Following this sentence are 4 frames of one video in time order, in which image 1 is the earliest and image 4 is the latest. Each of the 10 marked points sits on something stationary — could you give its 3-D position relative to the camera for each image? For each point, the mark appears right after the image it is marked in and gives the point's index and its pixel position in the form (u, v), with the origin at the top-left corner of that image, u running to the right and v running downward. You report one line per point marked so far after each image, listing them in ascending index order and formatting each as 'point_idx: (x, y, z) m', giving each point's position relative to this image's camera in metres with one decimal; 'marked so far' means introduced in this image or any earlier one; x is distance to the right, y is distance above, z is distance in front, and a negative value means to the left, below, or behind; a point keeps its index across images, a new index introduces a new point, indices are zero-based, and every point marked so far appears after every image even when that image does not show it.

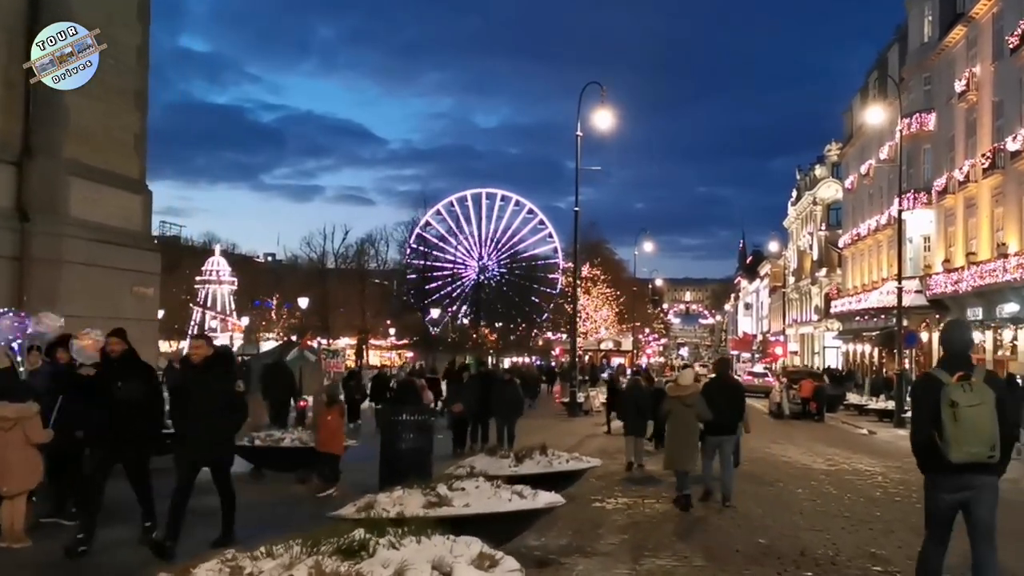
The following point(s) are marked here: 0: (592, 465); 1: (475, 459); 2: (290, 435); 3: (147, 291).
0: (+0.9, -2.0, +12.5) m
1: (-0.4, -1.9, +12.3) m
2: (-2.9, -1.9, +14.5) m
3: (-6.3, -0.1, +19.7) m
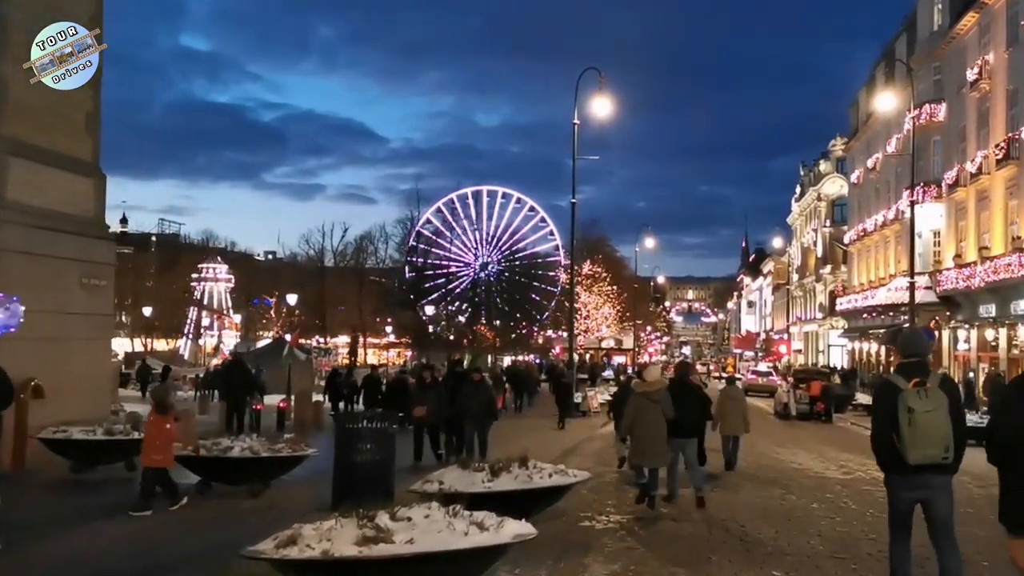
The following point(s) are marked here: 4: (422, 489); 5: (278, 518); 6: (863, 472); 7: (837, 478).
0: (+0.6, -1.8, +10.9) m
1: (-0.6, -1.7, +10.7) m
2: (-3.1, -1.8, +12.9) m
3: (-6.6, +0.1, +18.1) m
4: (-0.8, -1.8, +10.4) m
5: (-2.5, -2.4, +11.9) m
6: (+5.9, -3.1, +19.1) m
7: (+5.1, -3.0, +17.8) m
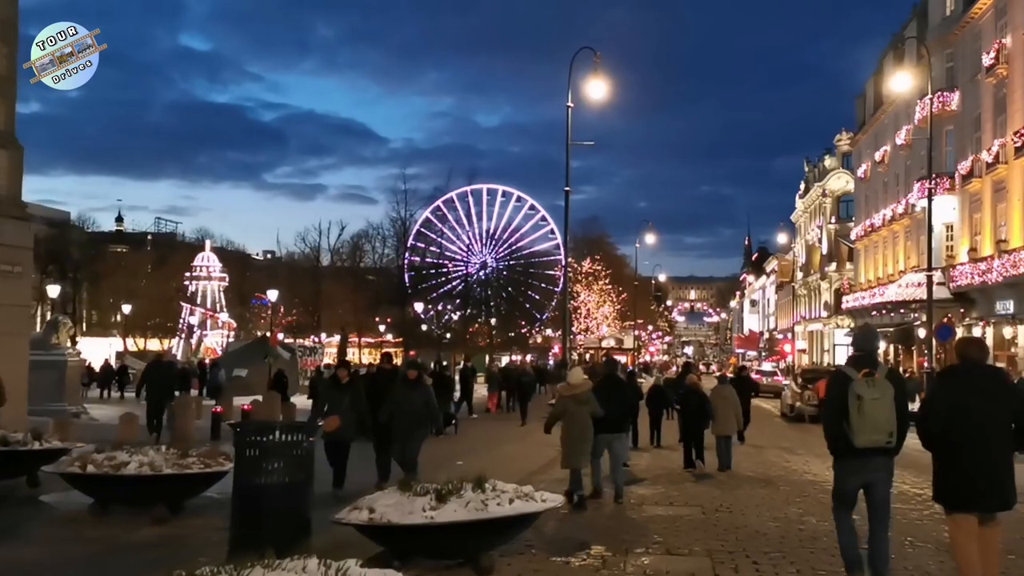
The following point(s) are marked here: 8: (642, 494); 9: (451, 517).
0: (+0.3, -1.7, +8.6) m
1: (-1.0, -1.5, +8.4) m
2: (-3.5, -1.6, +10.6) m
3: (-6.9, +0.2, +15.9) m
4: (-1.2, -1.7, +8.1) m
5: (-2.8, -2.2, +9.7) m
6: (+5.6, -2.9, +16.8) m
7: (+4.7, -2.8, +15.5) m
8: (+1.6, -2.6, +14.2) m
9: (-0.4, -1.6, +8.1) m
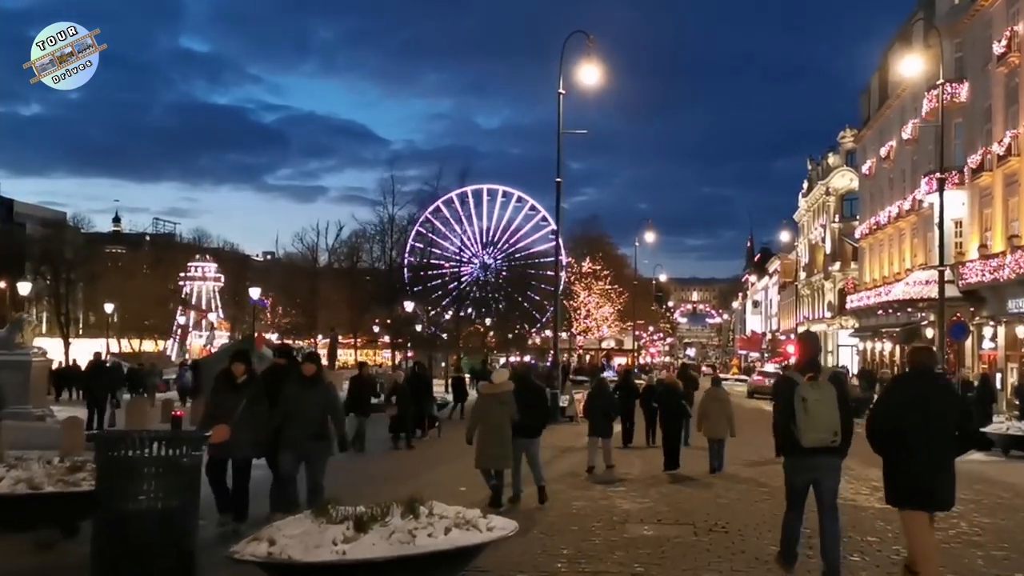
0: (-0.1, -1.5, +6.9) m
1: (-1.4, -1.4, +6.7) m
2: (-3.8, -1.5, +9.0) m
3: (-7.3, +0.4, +14.2) m
4: (-1.5, -1.5, +6.5) m
5: (-3.2, -2.1, +8.0) m
6: (+5.2, -2.8, +15.1) m
7: (+4.4, -2.7, +13.8) m
8: (+1.2, -2.5, +12.5) m
9: (-0.8, -1.5, +6.4) m
